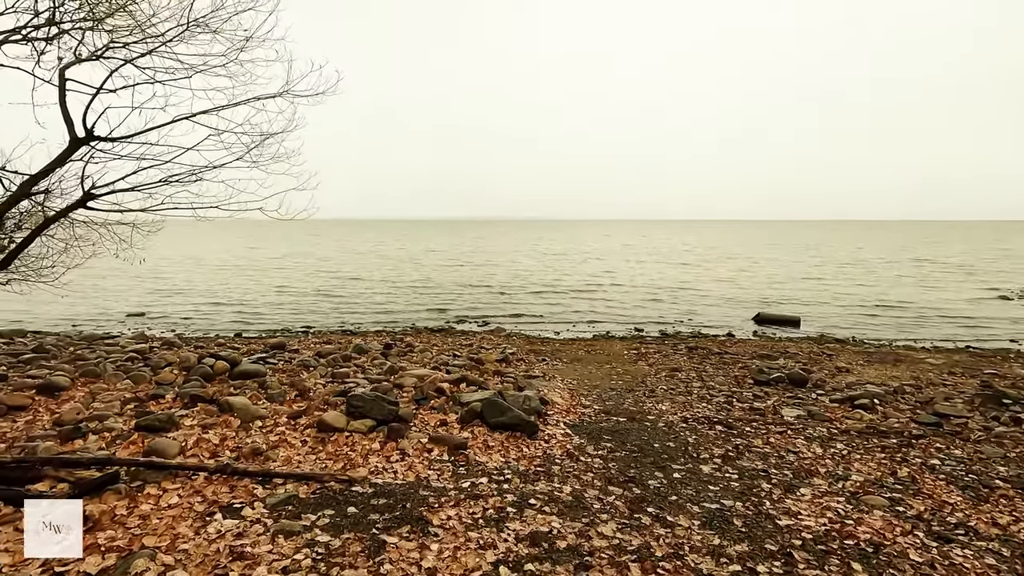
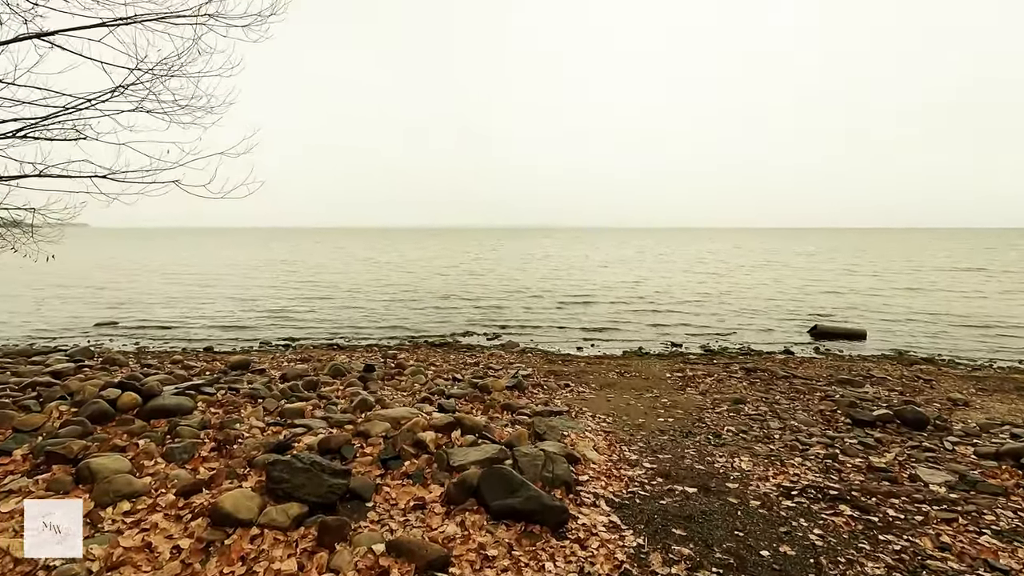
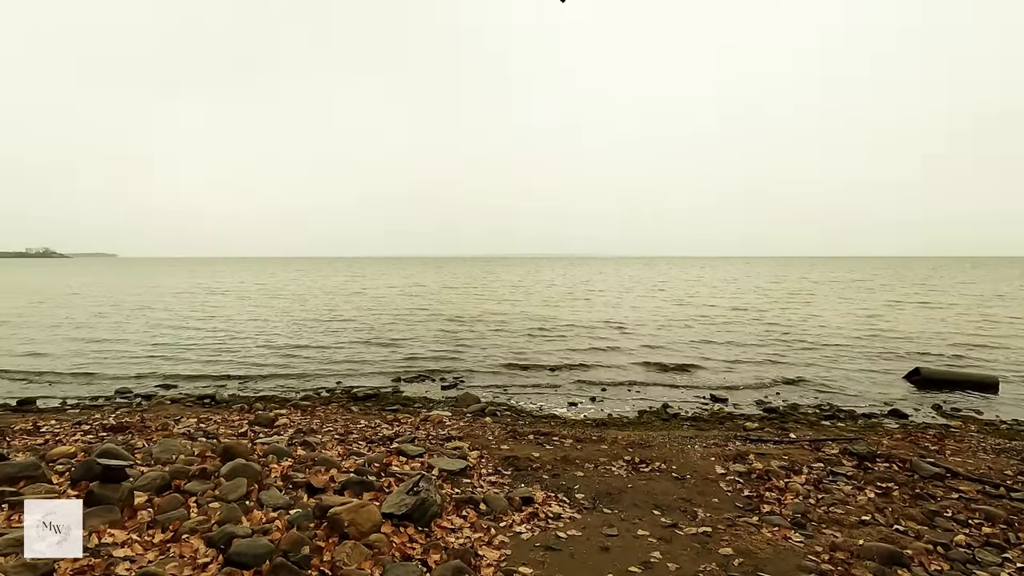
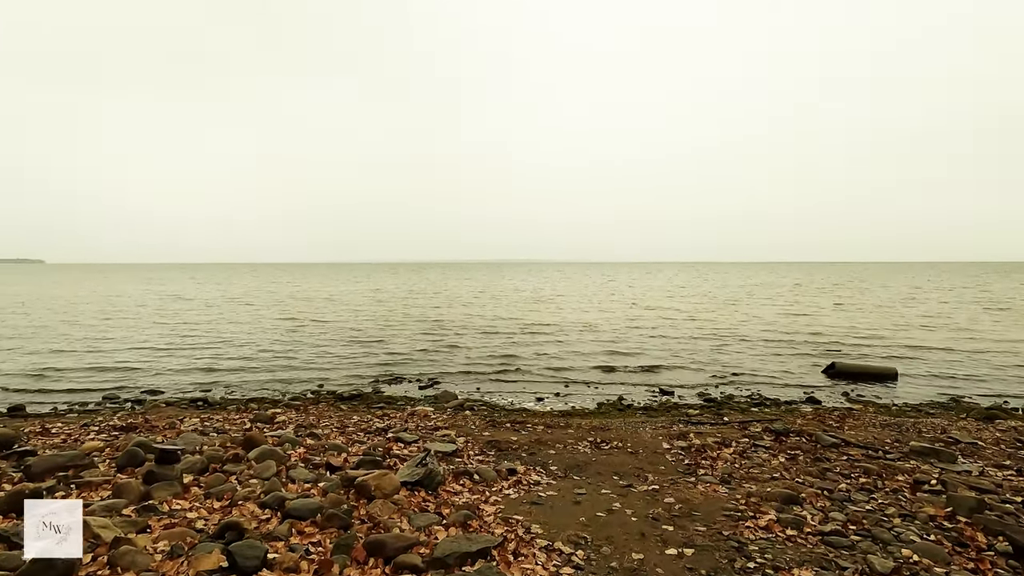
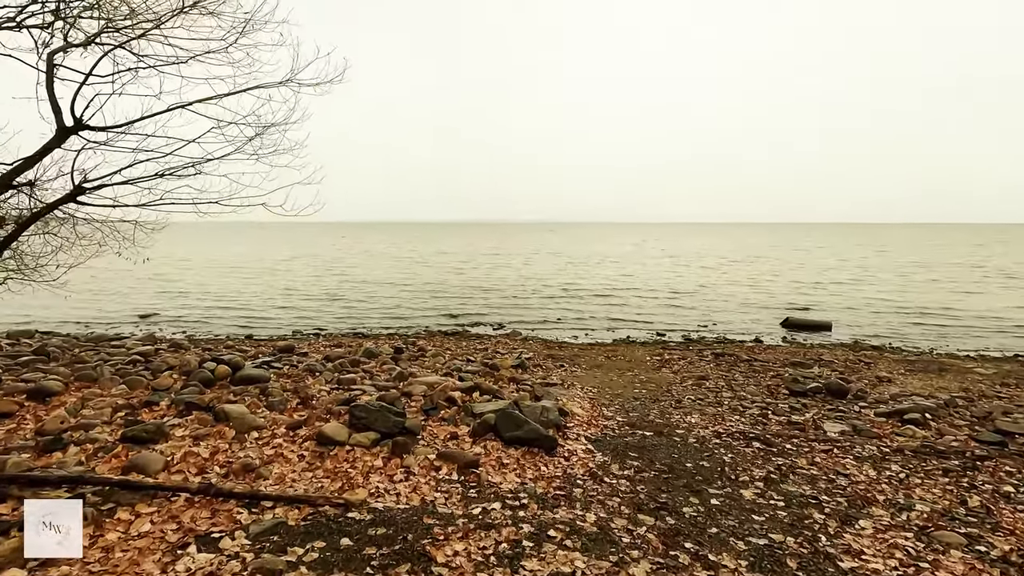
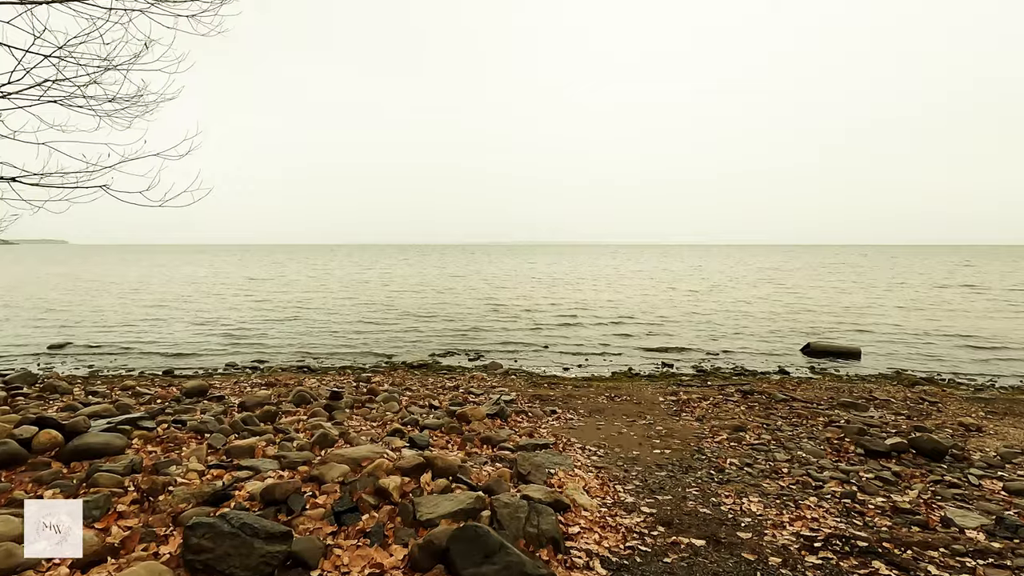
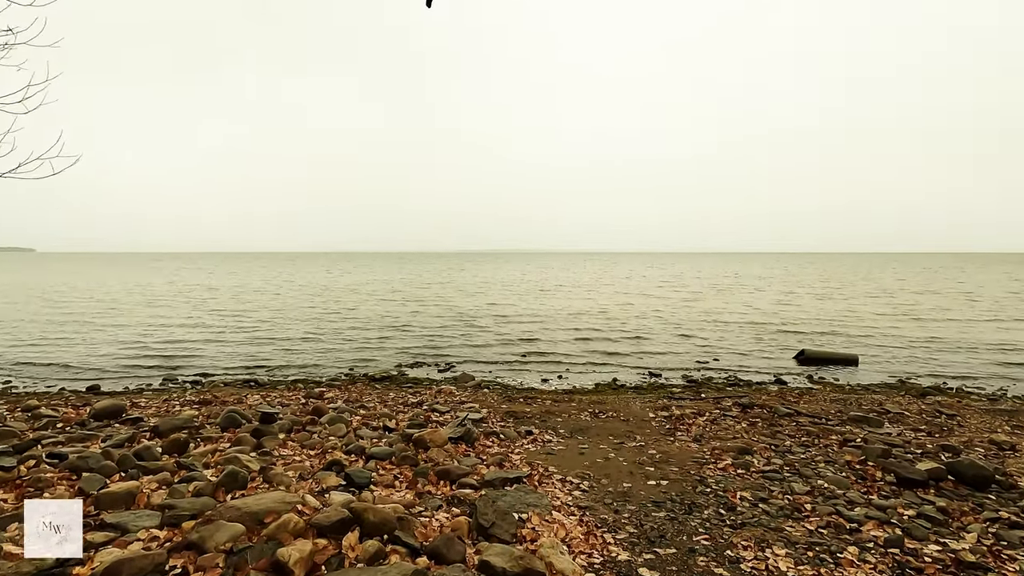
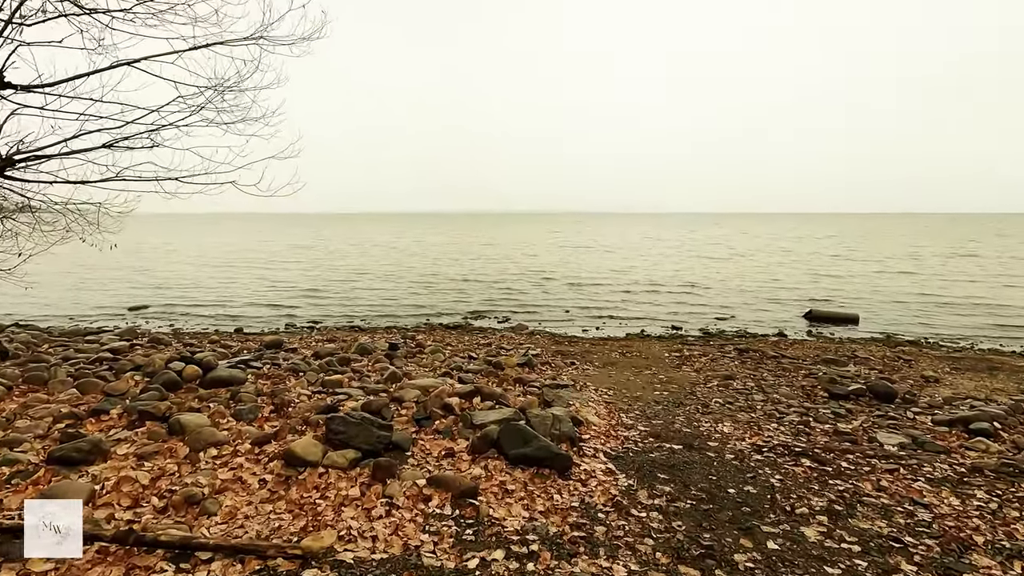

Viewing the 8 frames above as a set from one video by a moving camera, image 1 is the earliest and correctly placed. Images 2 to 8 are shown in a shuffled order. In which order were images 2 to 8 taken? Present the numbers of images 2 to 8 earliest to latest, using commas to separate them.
5, 8, 2, 6, 7, 4, 3
